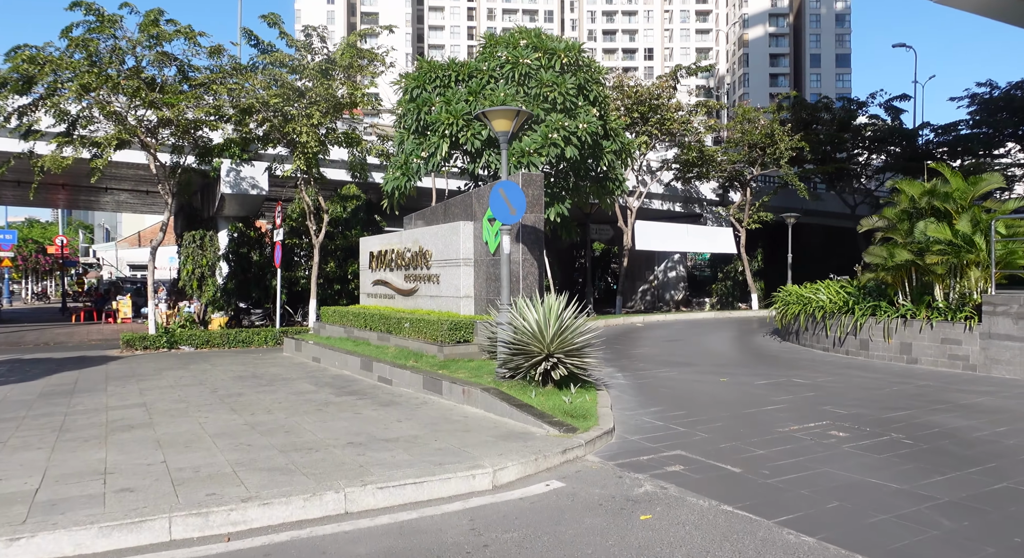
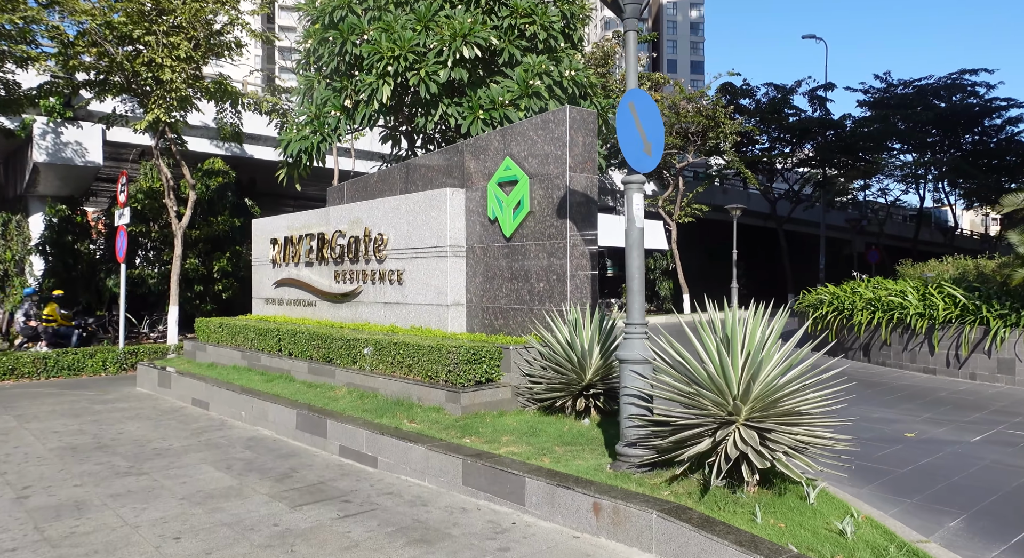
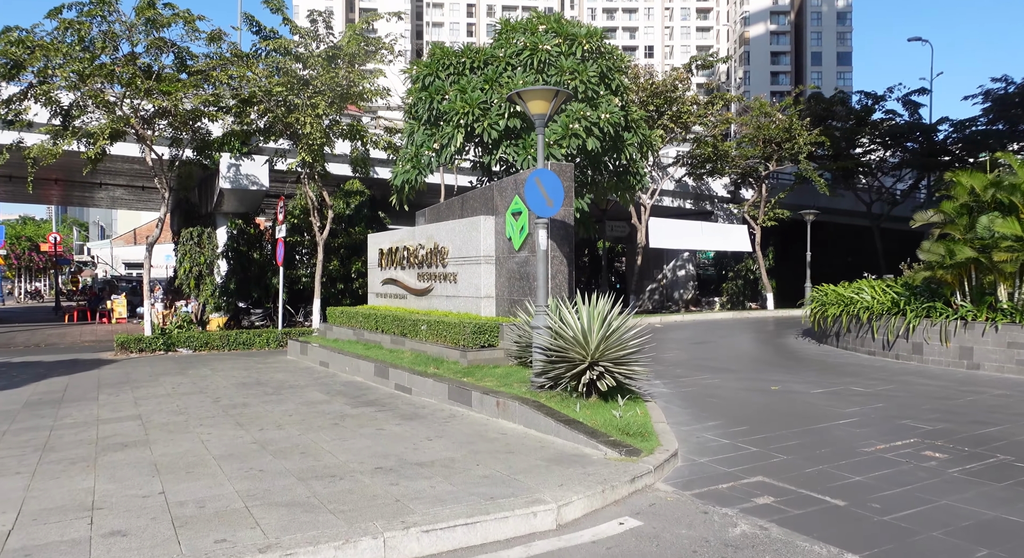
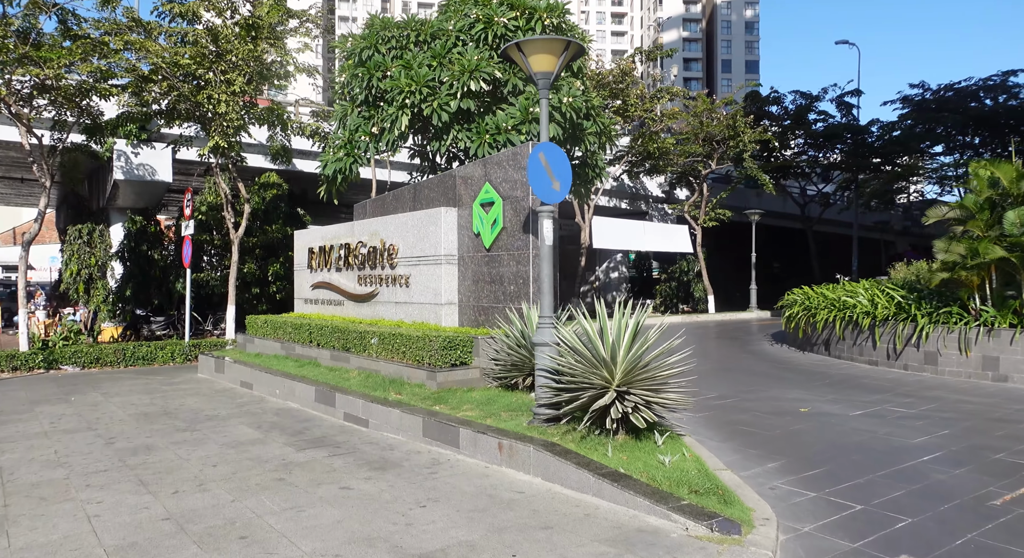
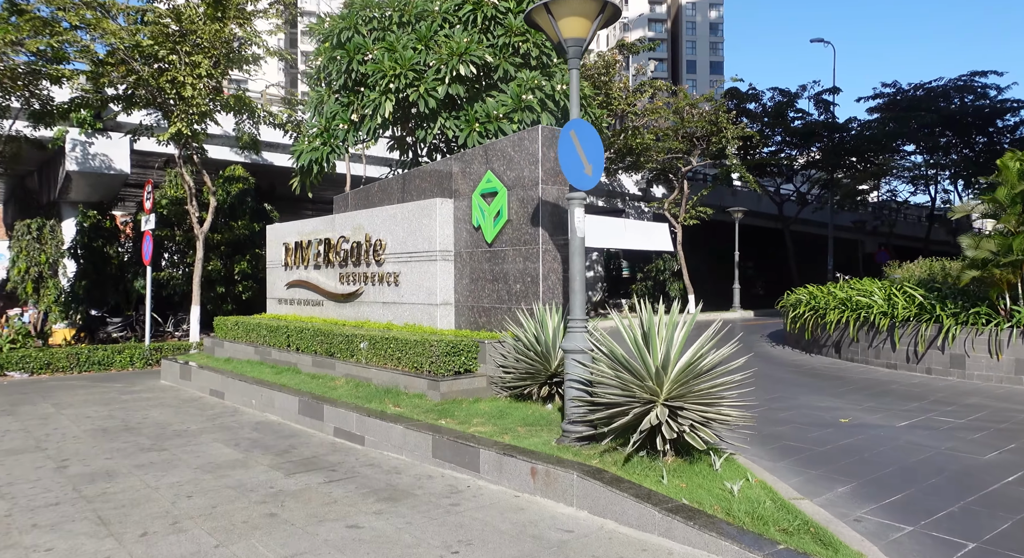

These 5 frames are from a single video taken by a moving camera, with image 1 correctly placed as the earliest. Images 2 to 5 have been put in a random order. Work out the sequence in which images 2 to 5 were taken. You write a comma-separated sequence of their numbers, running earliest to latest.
3, 4, 5, 2
